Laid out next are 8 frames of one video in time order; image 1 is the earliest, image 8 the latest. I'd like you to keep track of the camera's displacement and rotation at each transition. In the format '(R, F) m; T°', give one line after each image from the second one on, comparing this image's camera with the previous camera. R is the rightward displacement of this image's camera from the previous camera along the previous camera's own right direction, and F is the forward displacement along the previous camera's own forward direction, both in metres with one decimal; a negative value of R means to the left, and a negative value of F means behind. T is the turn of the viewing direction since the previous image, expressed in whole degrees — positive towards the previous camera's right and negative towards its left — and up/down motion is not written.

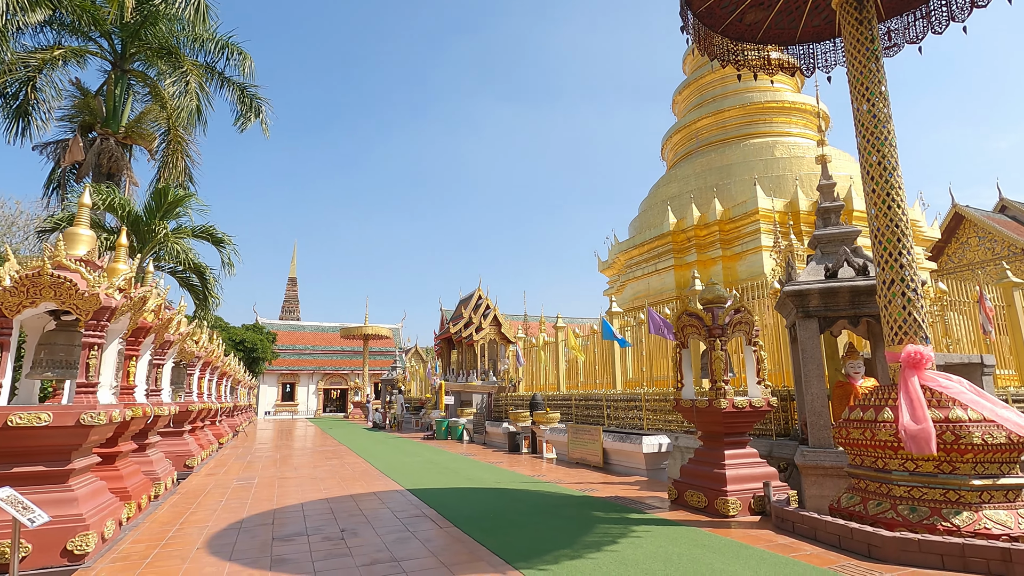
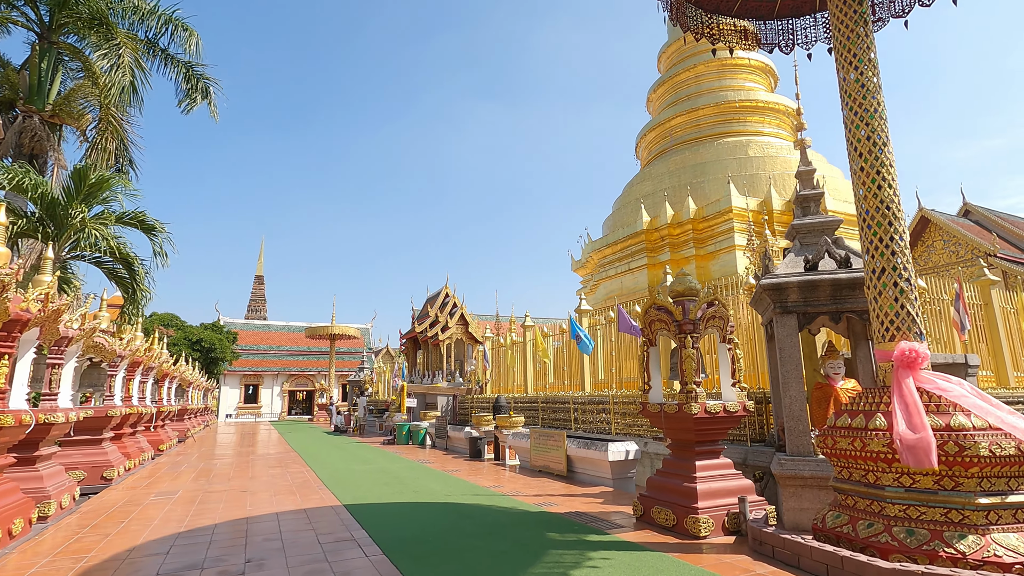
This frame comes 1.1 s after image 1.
(+0.3, +0.7) m; +3°
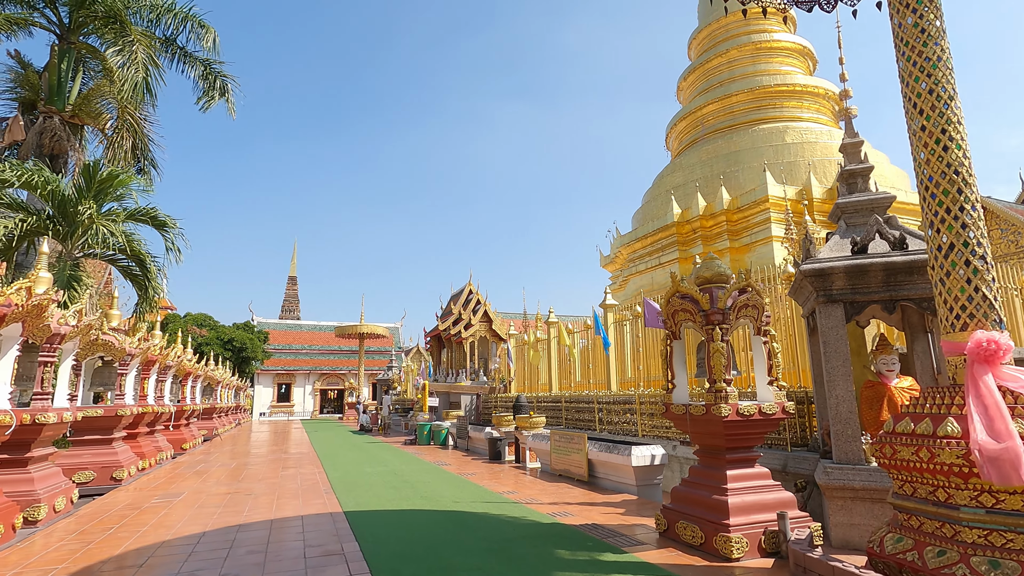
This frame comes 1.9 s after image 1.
(+0.2, +0.5) m; -3°
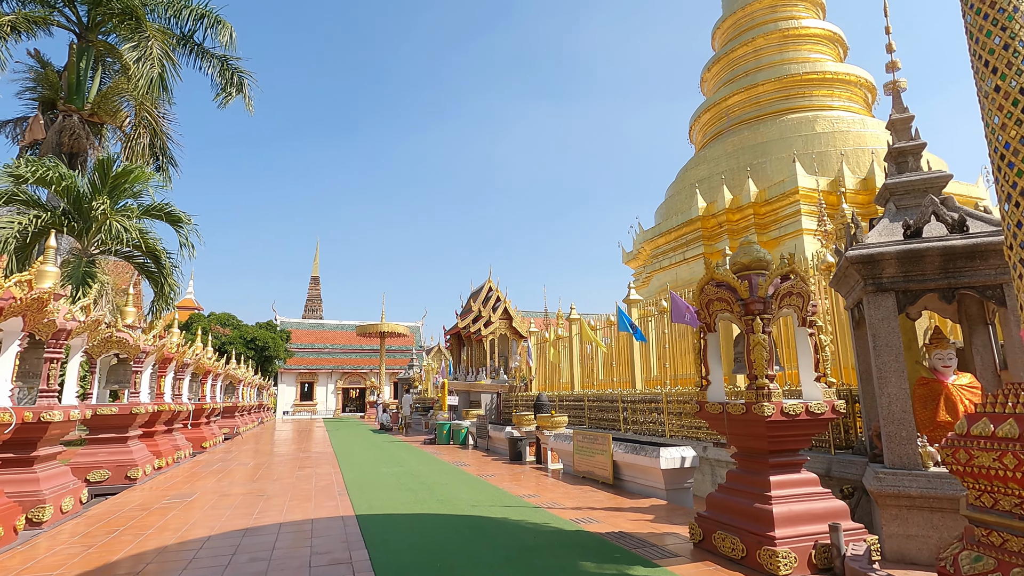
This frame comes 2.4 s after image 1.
(0.0, +0.3) m; -2°
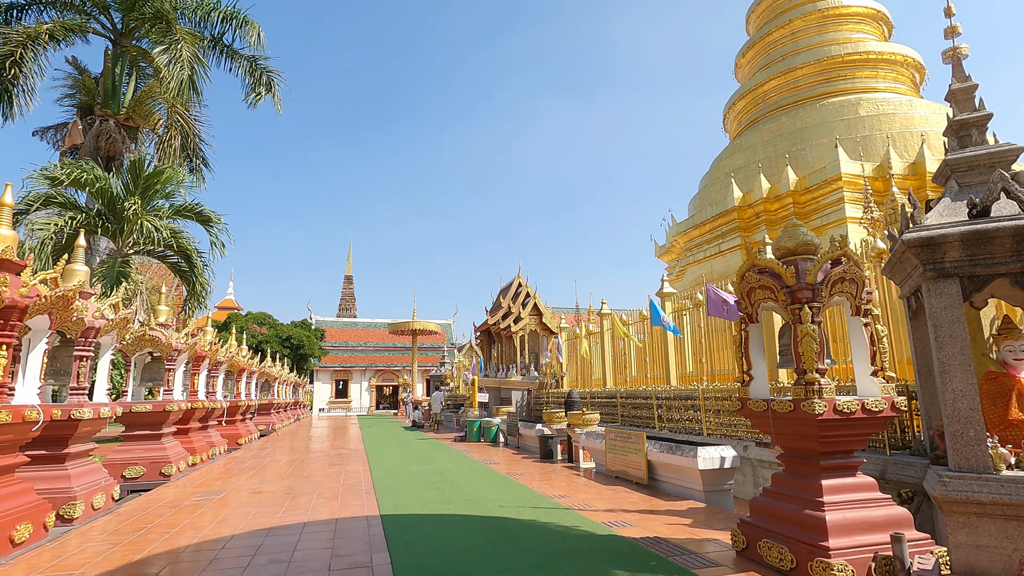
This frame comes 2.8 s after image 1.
(+0.1, +0.2) m; -3°
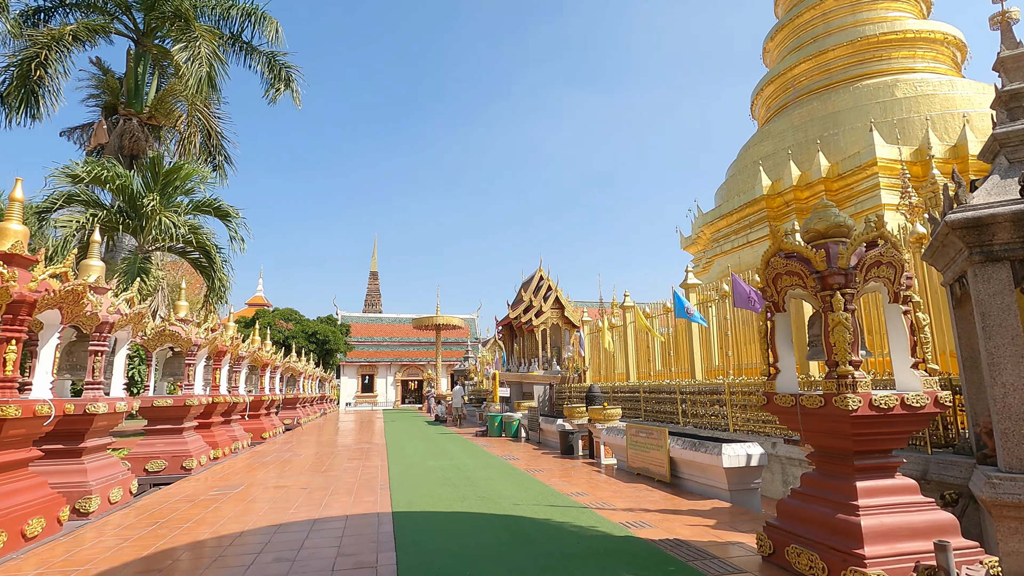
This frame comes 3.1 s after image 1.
(+0.1, +0.2) m; -3°
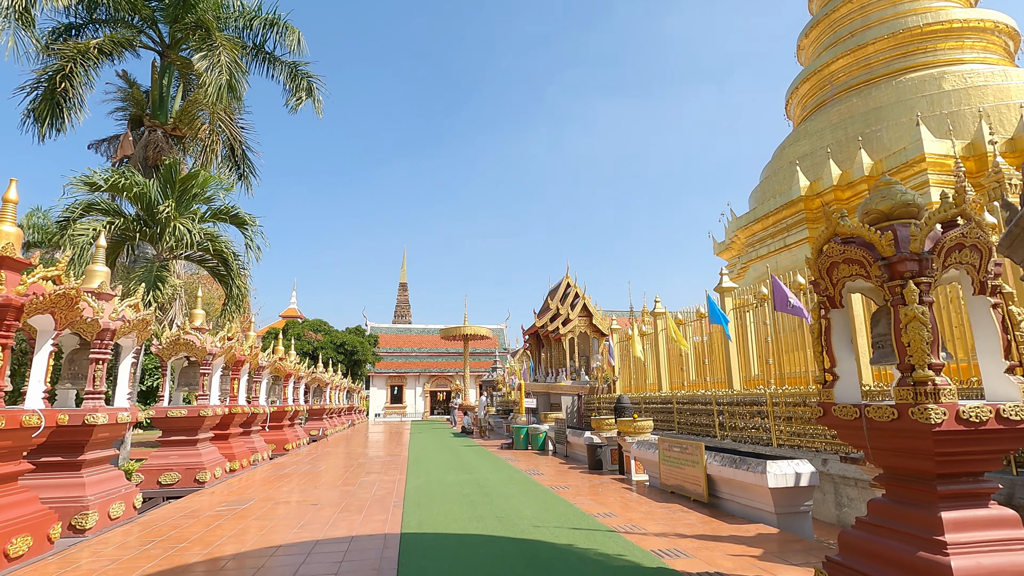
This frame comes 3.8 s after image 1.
(+0.1, +0.4) m; -3°
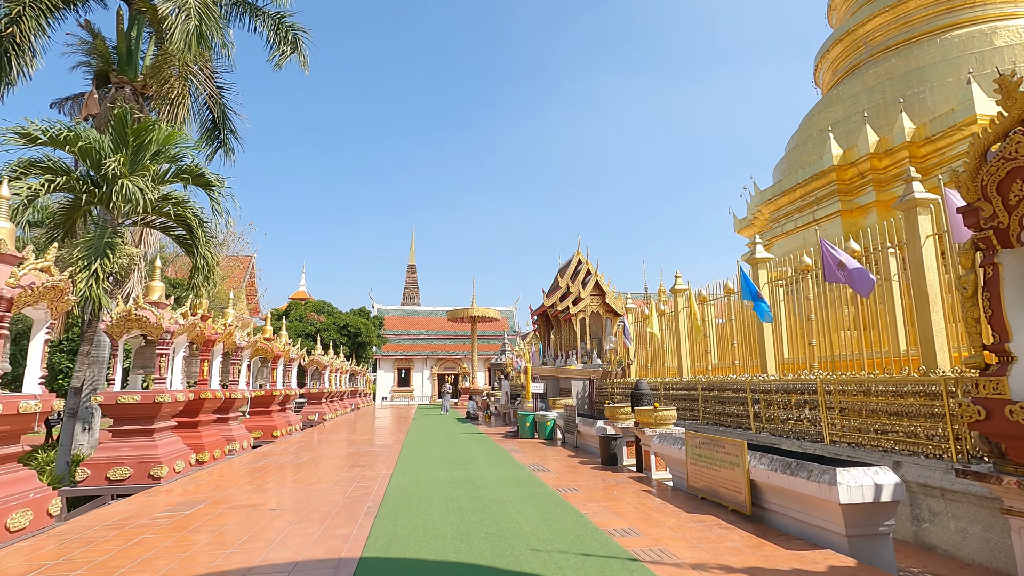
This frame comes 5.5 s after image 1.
(+0.1, +1.1) m; -1°
